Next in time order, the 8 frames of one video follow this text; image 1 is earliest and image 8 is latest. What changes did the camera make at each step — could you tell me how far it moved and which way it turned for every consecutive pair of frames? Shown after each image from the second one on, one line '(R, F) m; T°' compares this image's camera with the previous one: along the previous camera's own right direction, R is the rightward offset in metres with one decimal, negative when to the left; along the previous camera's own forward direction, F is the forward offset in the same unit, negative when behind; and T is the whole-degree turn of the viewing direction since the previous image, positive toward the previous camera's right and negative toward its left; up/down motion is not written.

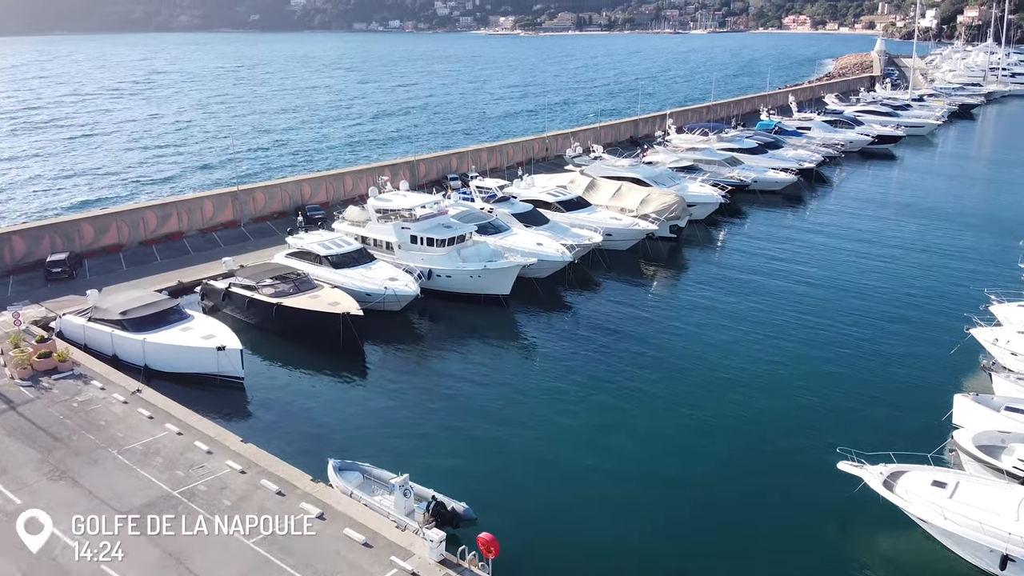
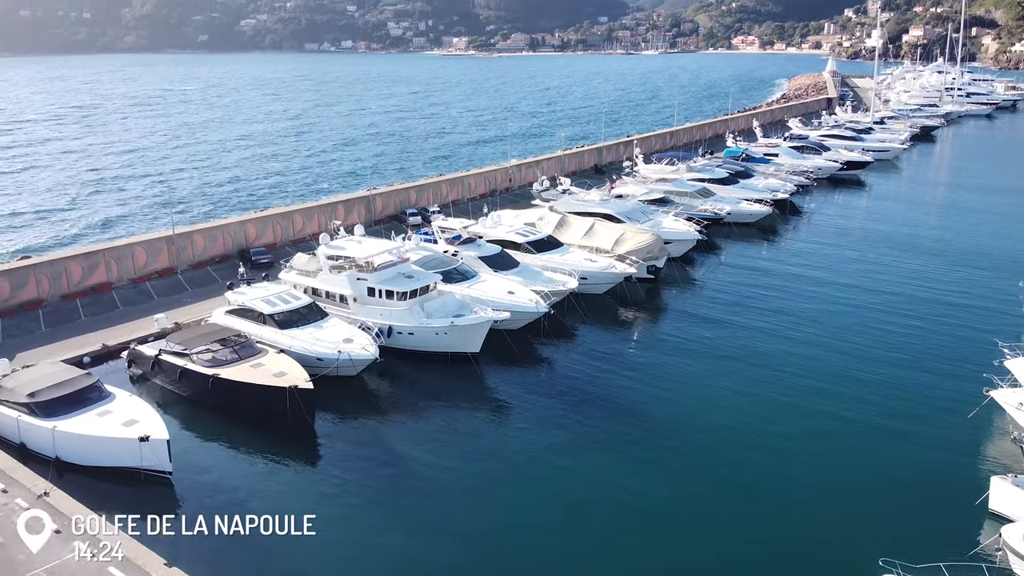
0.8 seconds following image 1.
(-0.2, +1.6) m; +3°
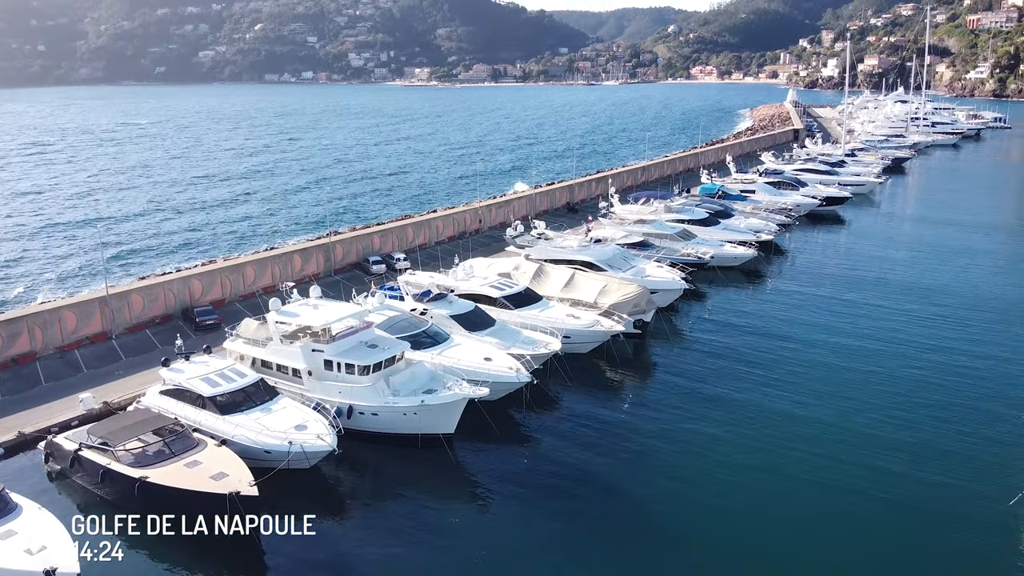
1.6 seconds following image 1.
(-0.2, +1.7) m; +2°
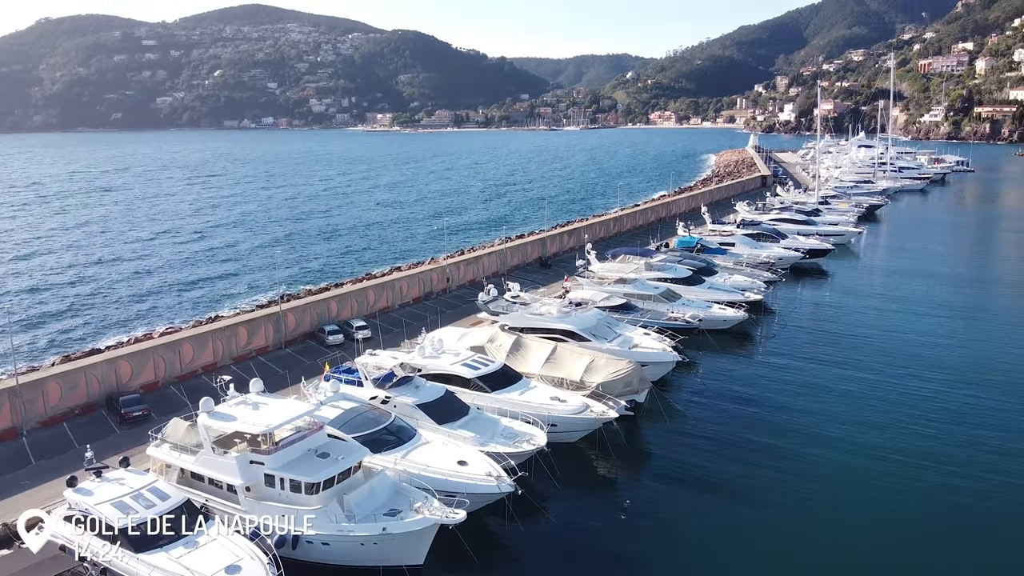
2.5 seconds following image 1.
(-0.2, +2.1) m; +2°
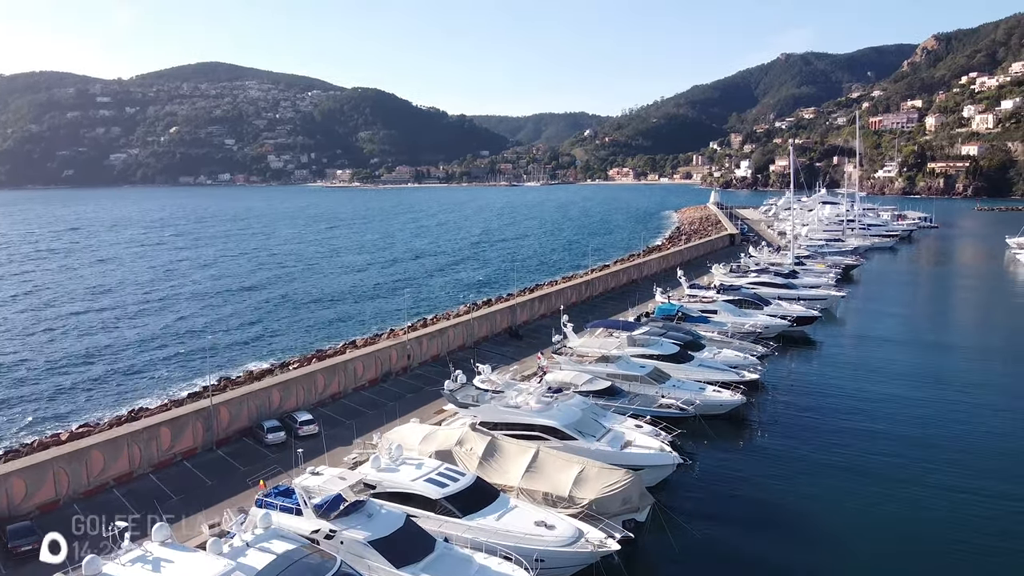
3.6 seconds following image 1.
(-0.2, +2.6) m; +3°
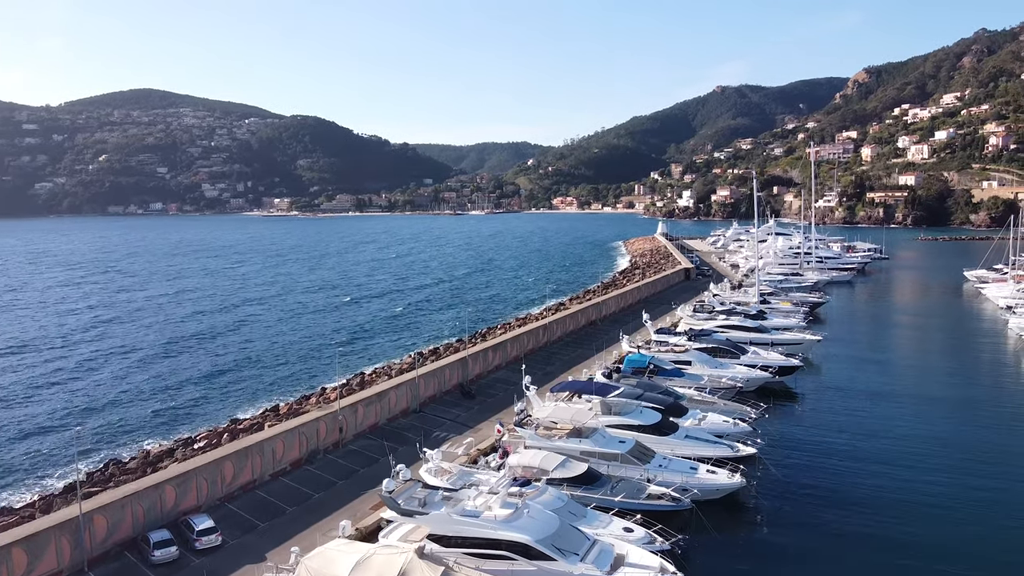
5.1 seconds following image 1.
(-0.2, +3.6) m; +4°
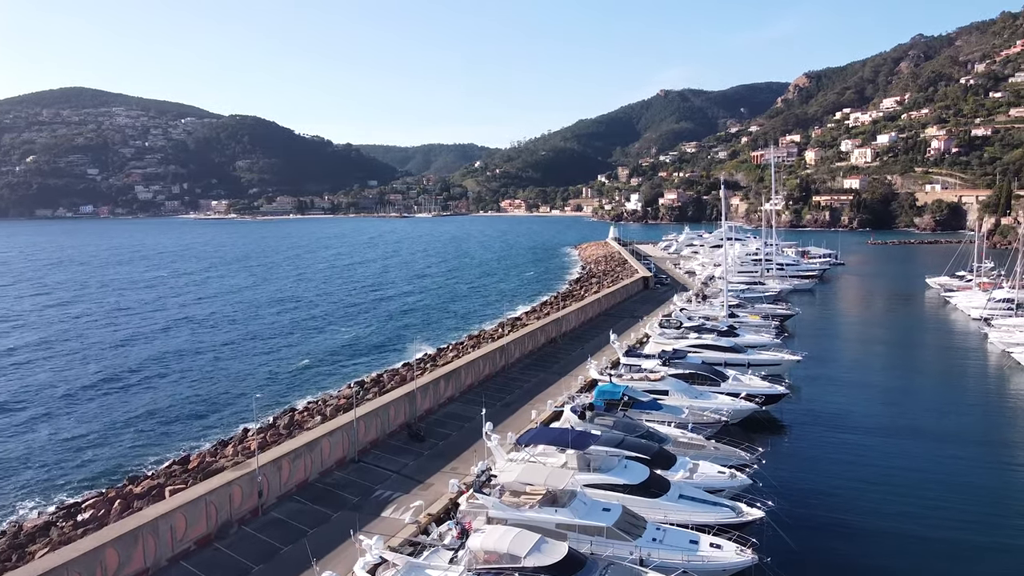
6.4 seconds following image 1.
(-0.2, +3.4) m; +3°
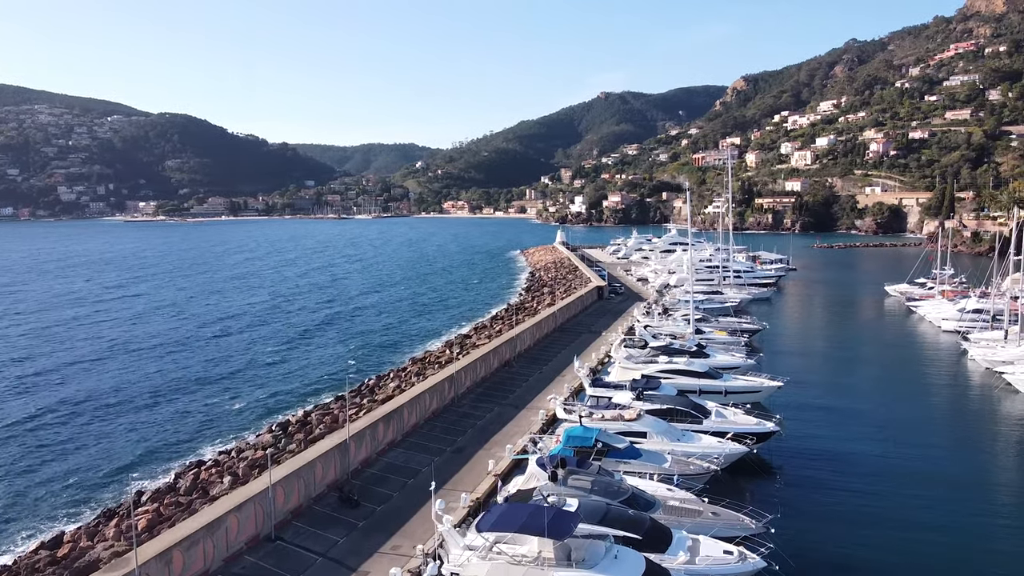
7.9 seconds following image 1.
(-0.2, +3.7) m; +4°
